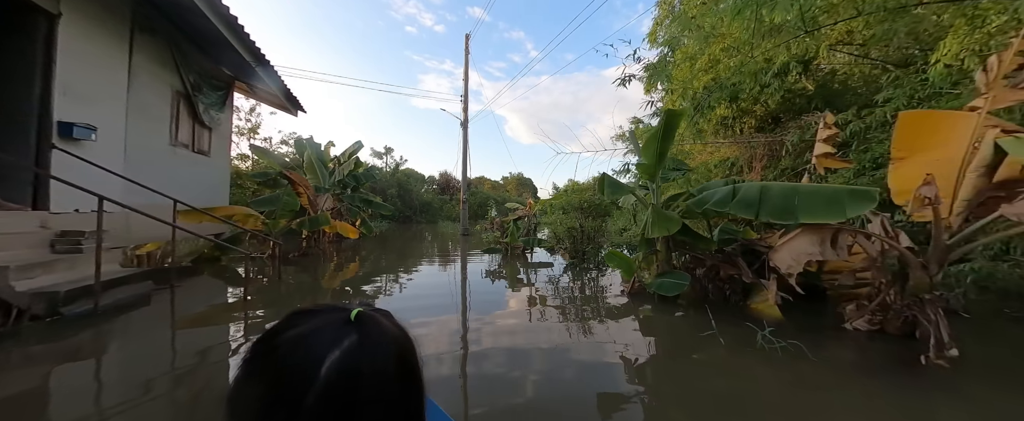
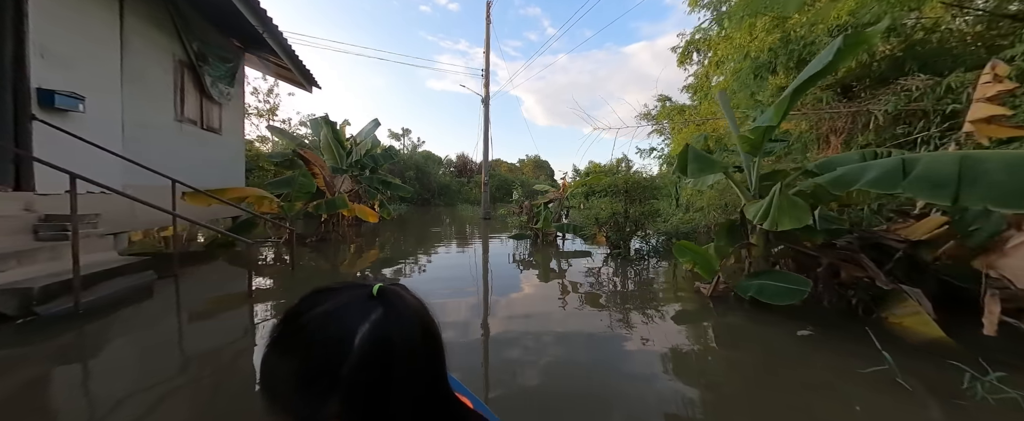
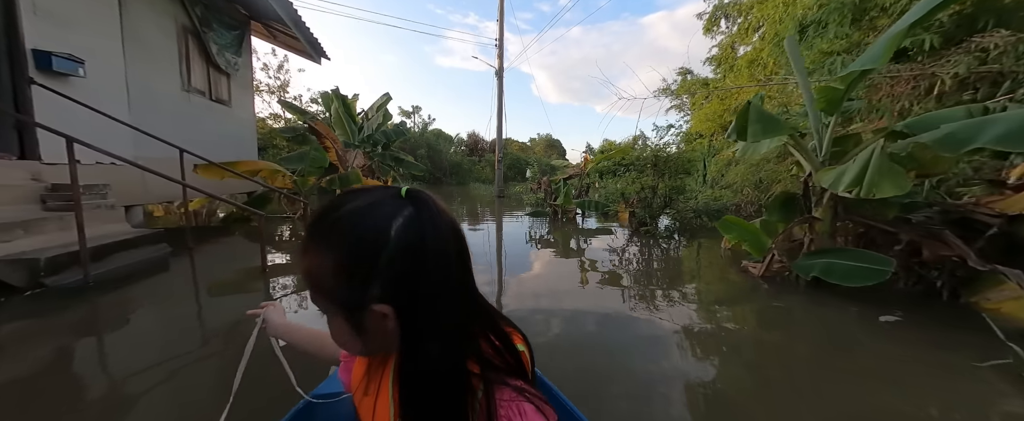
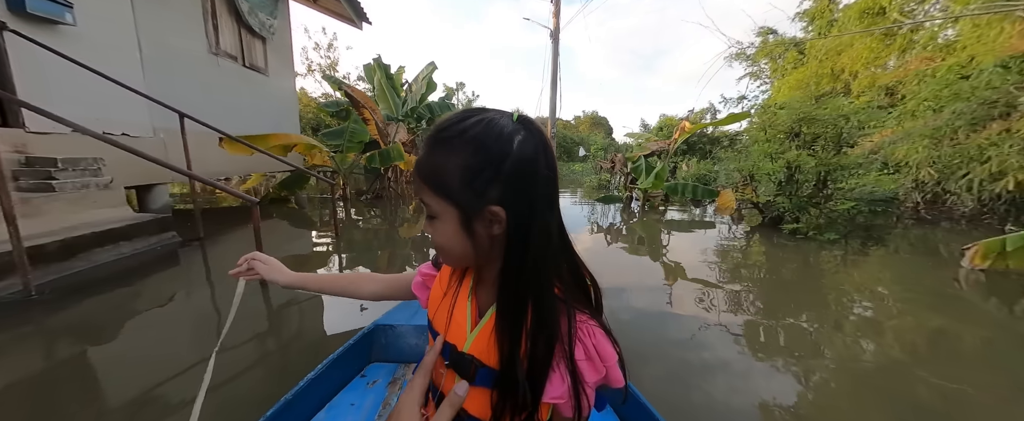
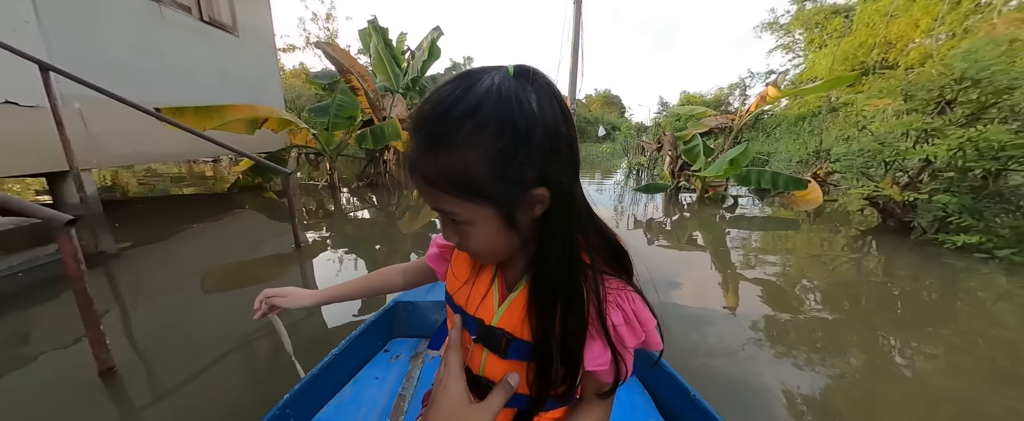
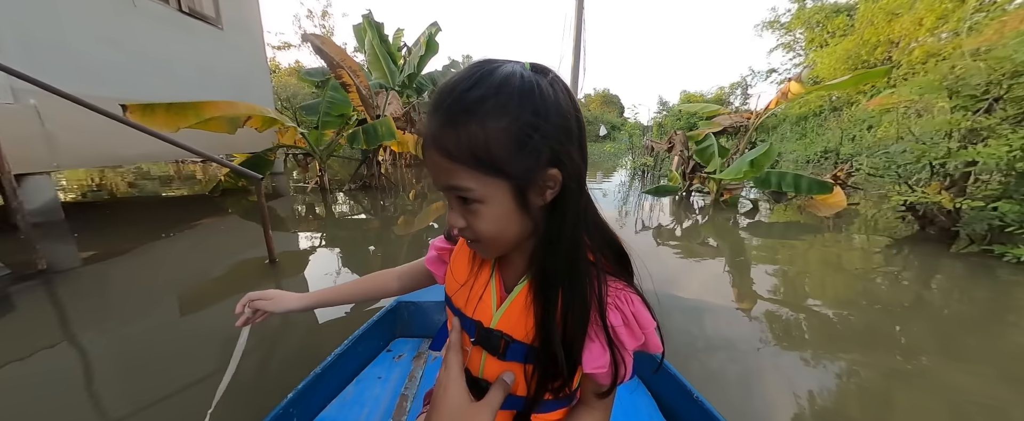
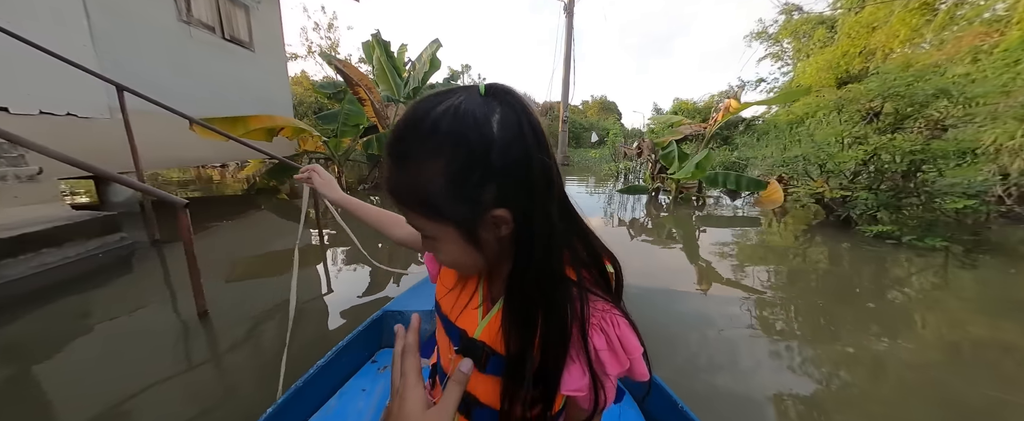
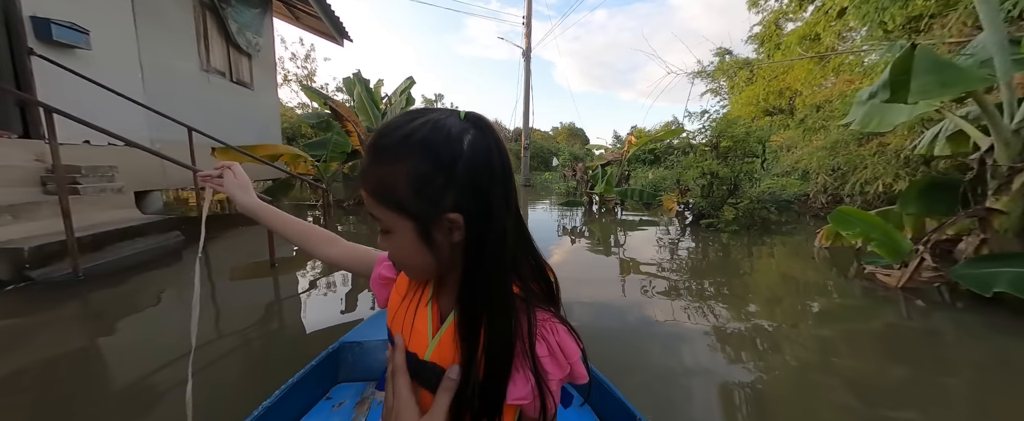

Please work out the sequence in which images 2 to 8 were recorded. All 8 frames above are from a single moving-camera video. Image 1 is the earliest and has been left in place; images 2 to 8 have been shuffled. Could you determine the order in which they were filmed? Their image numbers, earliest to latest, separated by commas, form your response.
2, 3, 8, 4, 7, 5, 6
